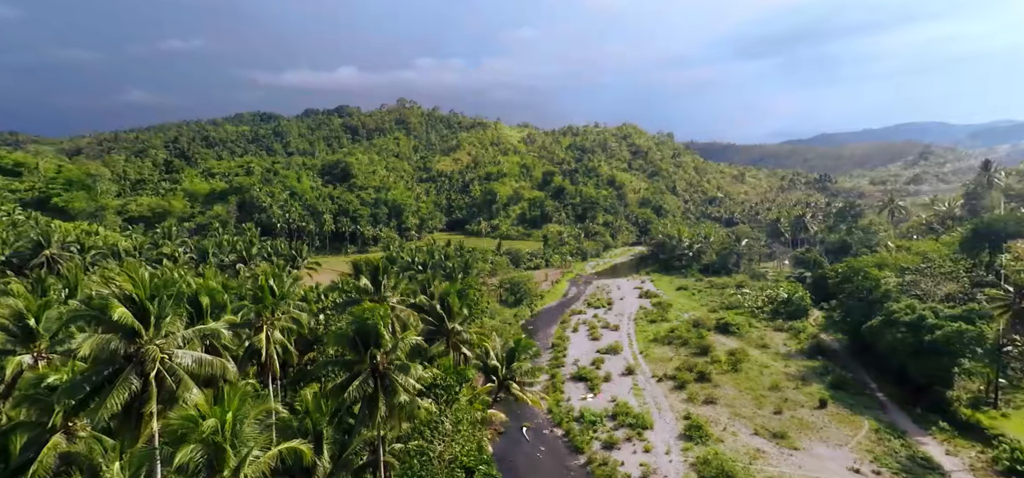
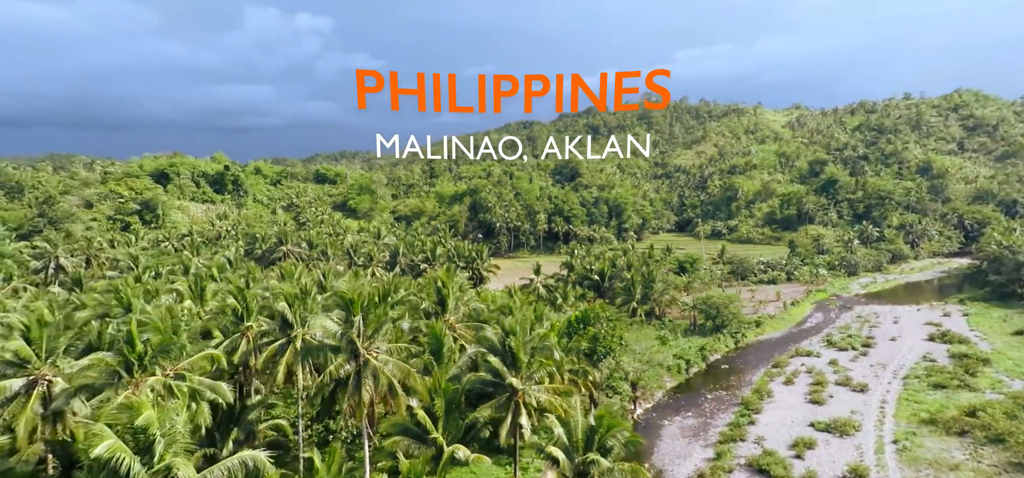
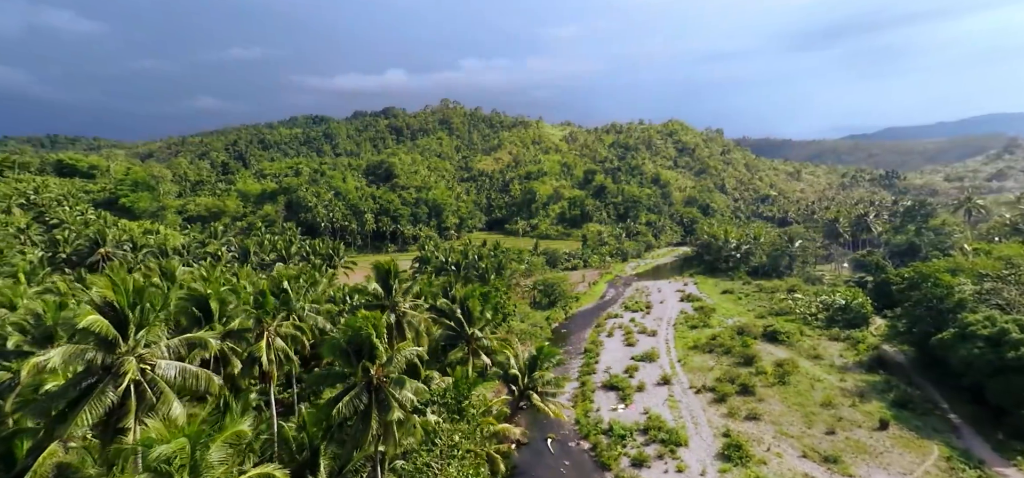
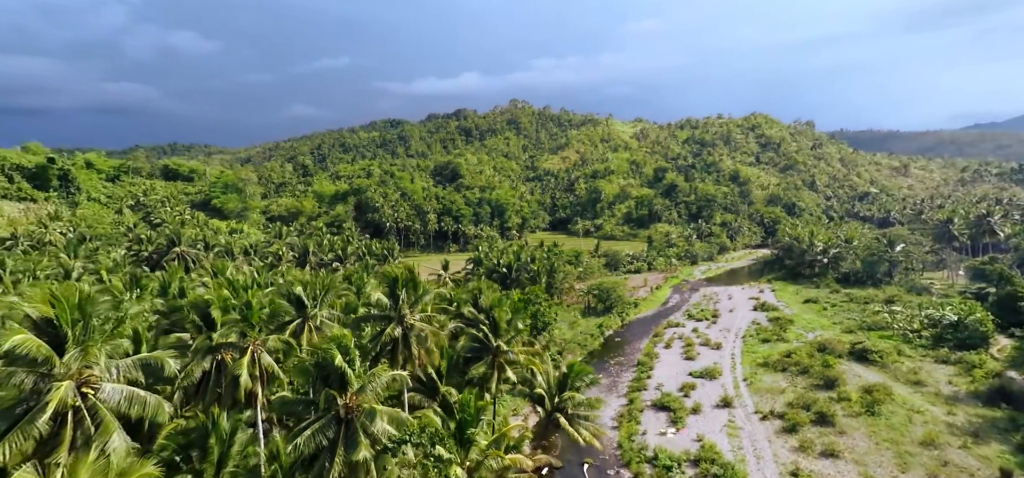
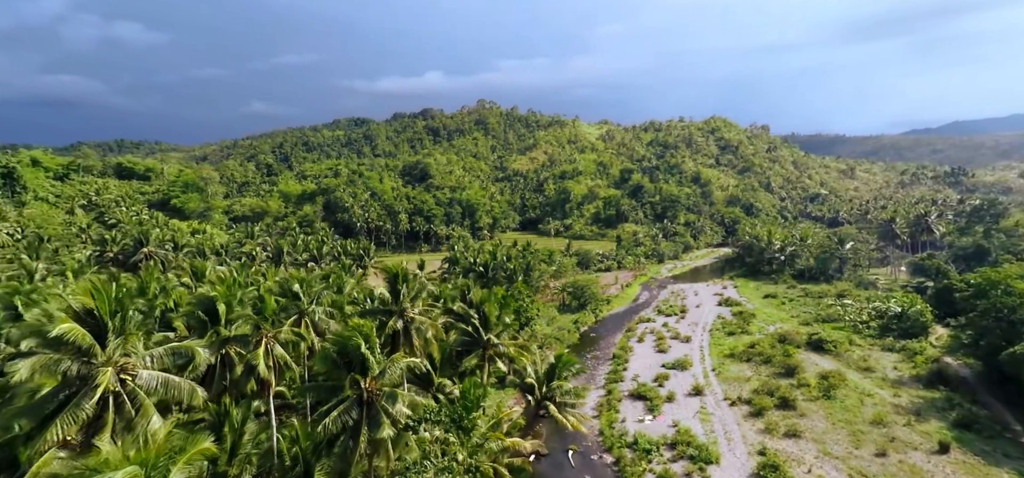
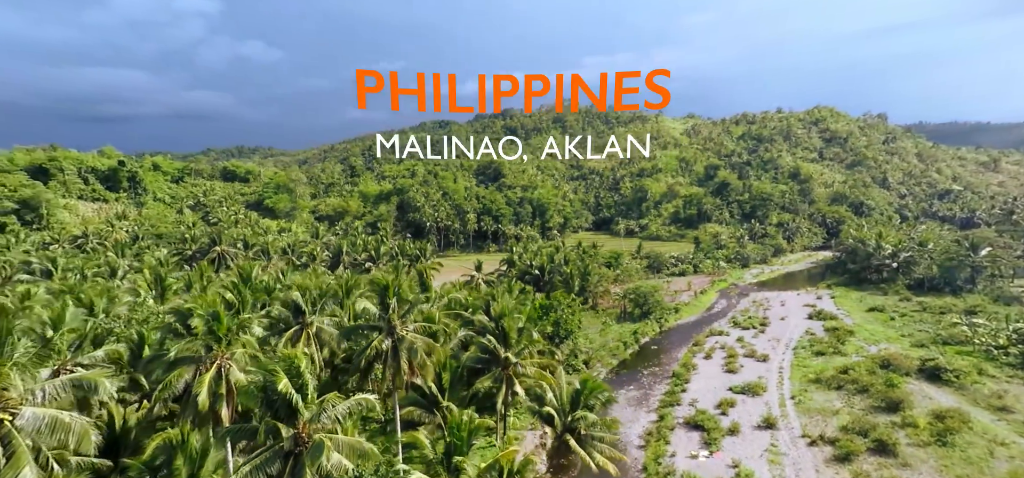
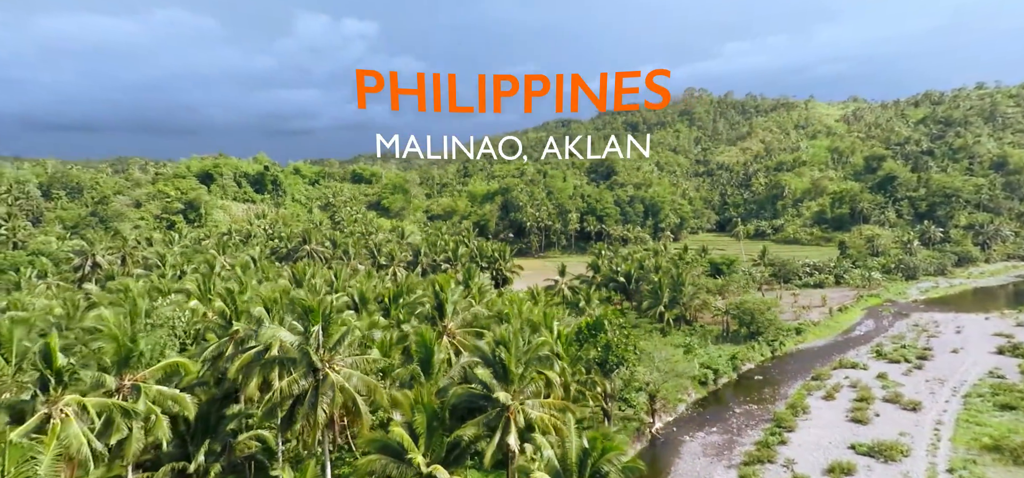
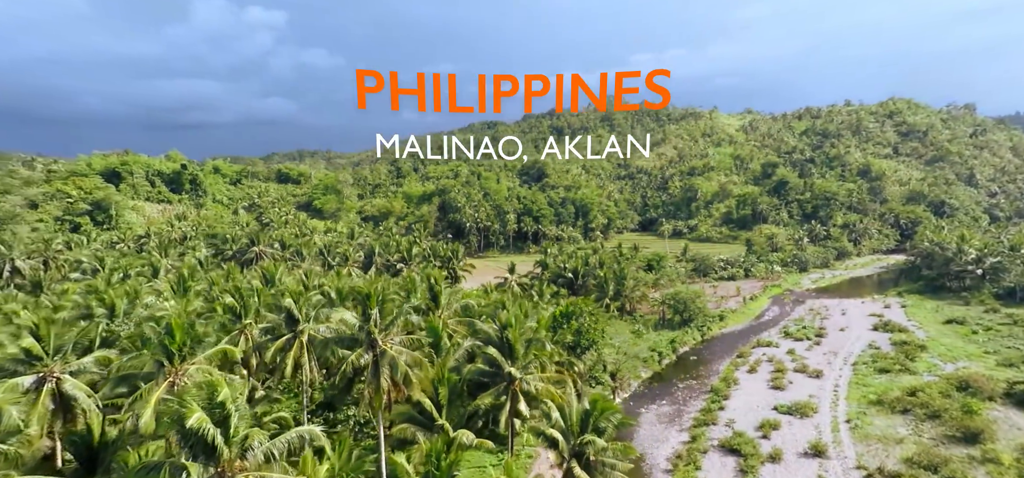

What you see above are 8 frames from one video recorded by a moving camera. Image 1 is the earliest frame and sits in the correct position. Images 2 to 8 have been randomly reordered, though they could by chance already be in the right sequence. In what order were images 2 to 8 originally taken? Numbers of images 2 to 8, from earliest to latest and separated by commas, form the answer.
3, 5, 4, 6, 8, 2, 7
